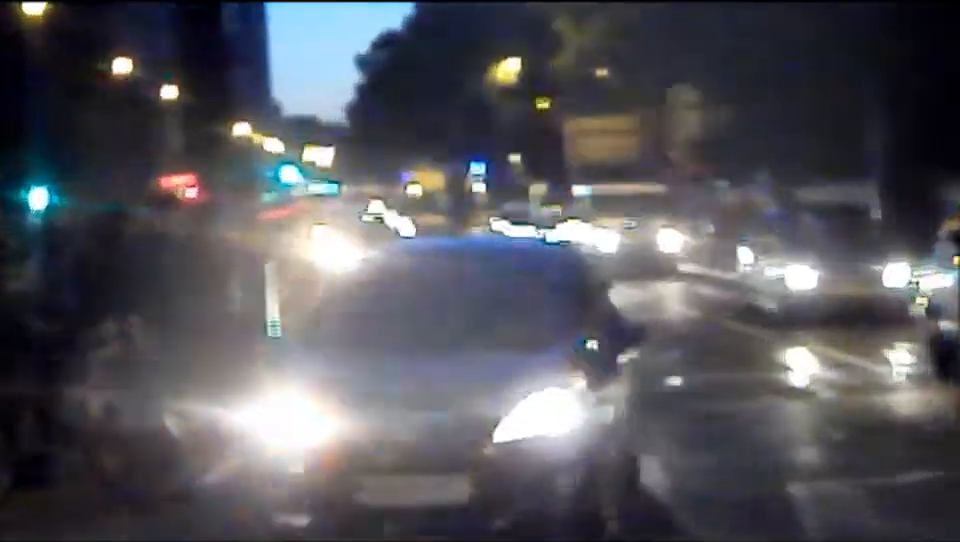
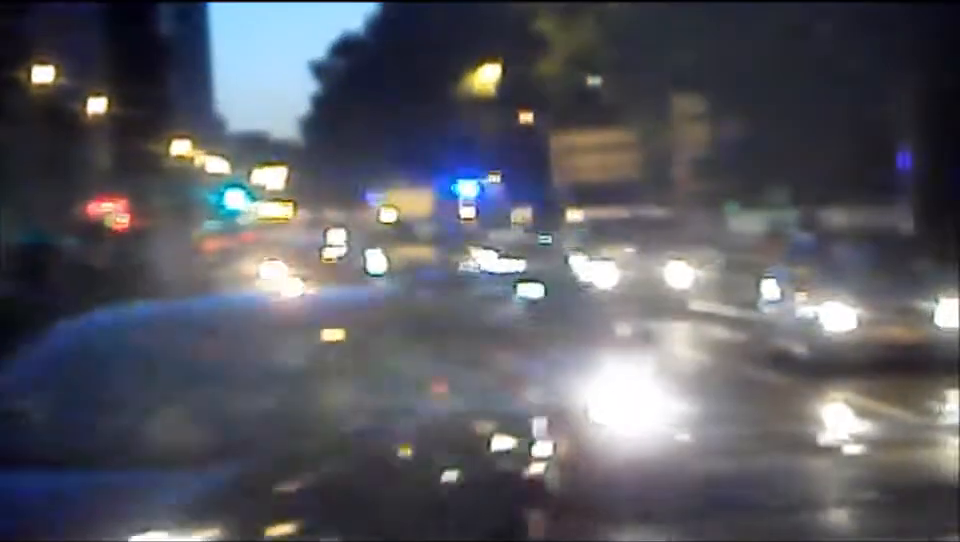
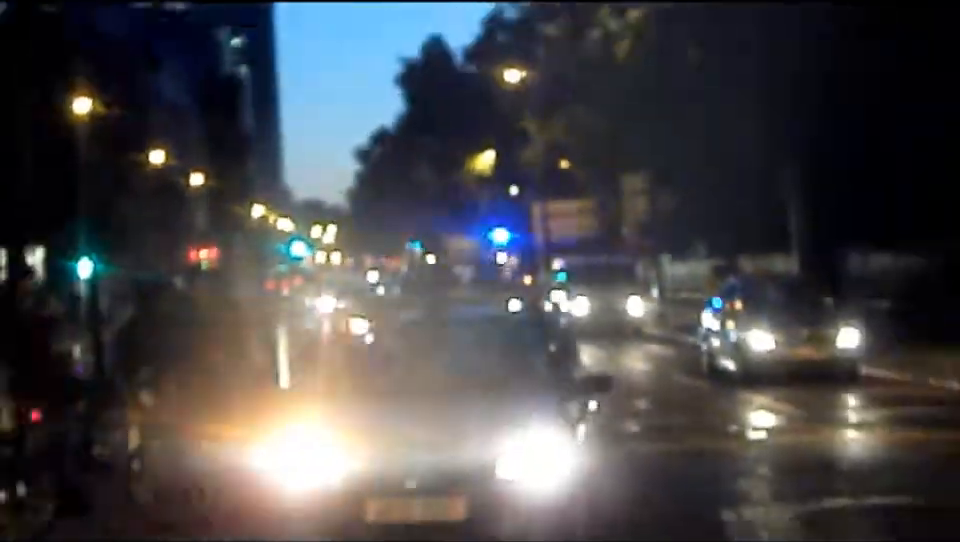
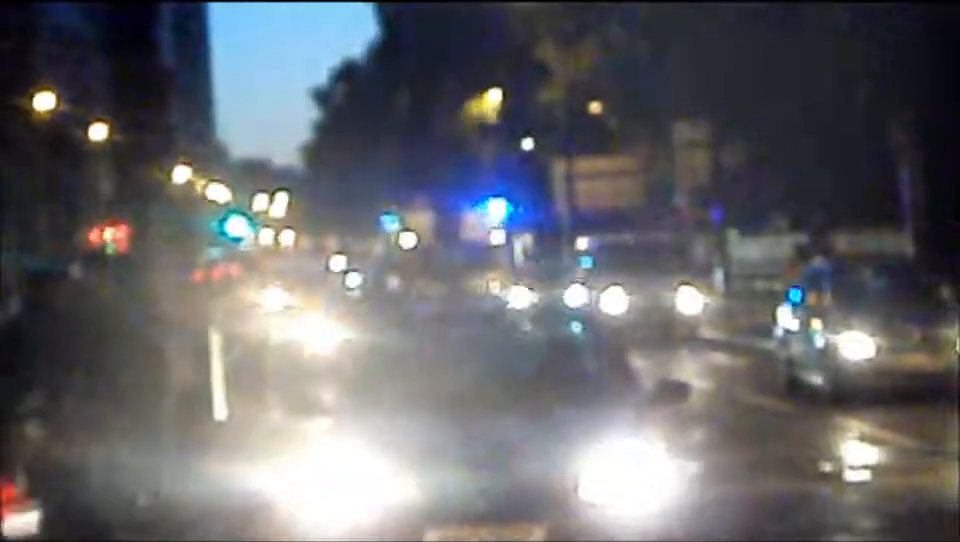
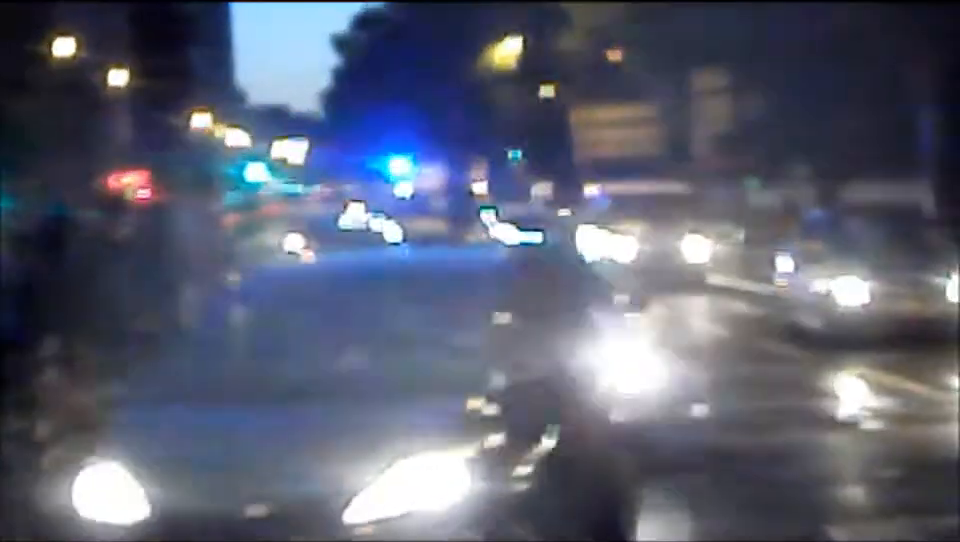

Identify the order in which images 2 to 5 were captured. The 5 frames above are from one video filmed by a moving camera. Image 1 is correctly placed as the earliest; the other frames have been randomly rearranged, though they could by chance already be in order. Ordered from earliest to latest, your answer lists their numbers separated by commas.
5, 2, 4, 3
